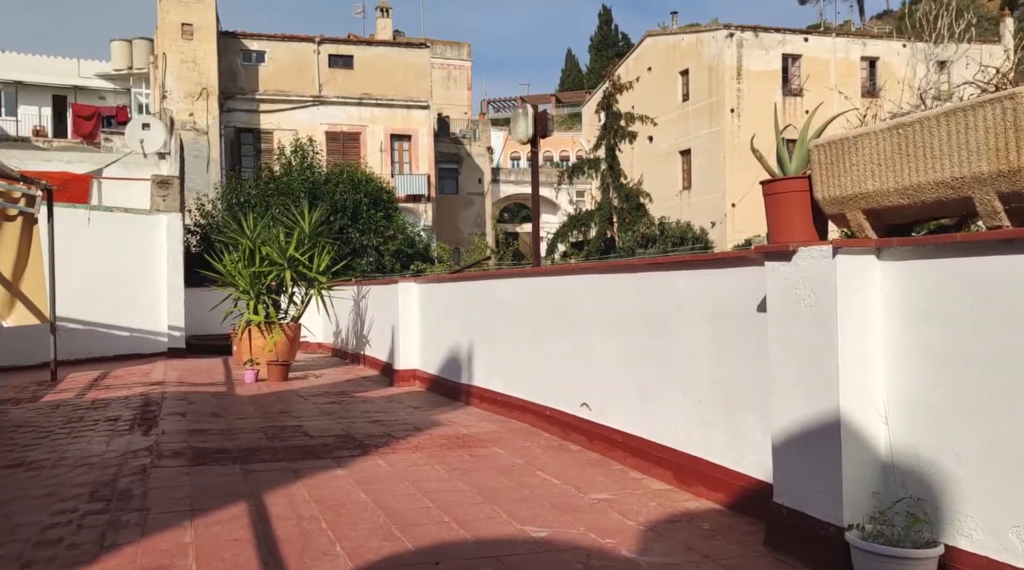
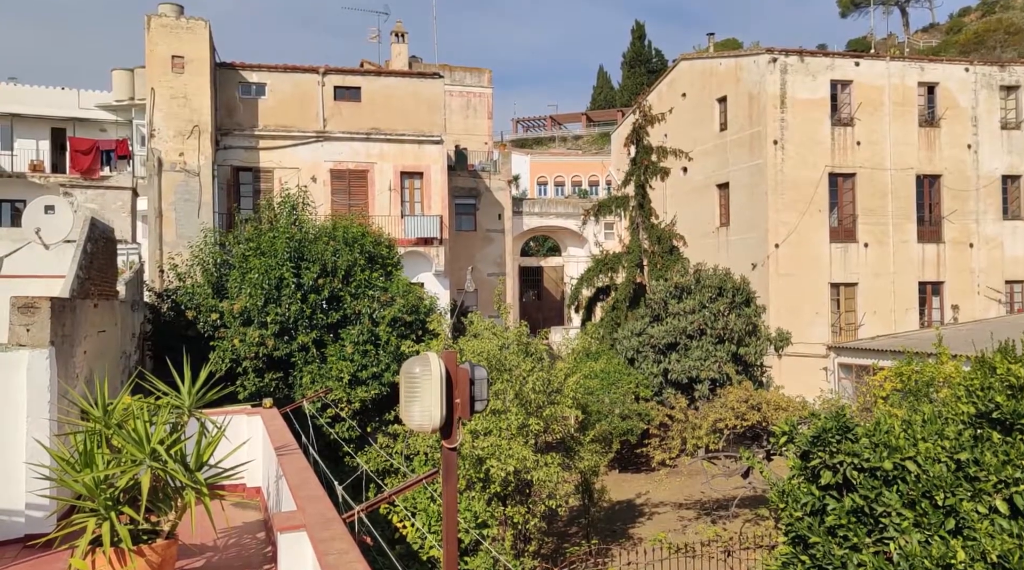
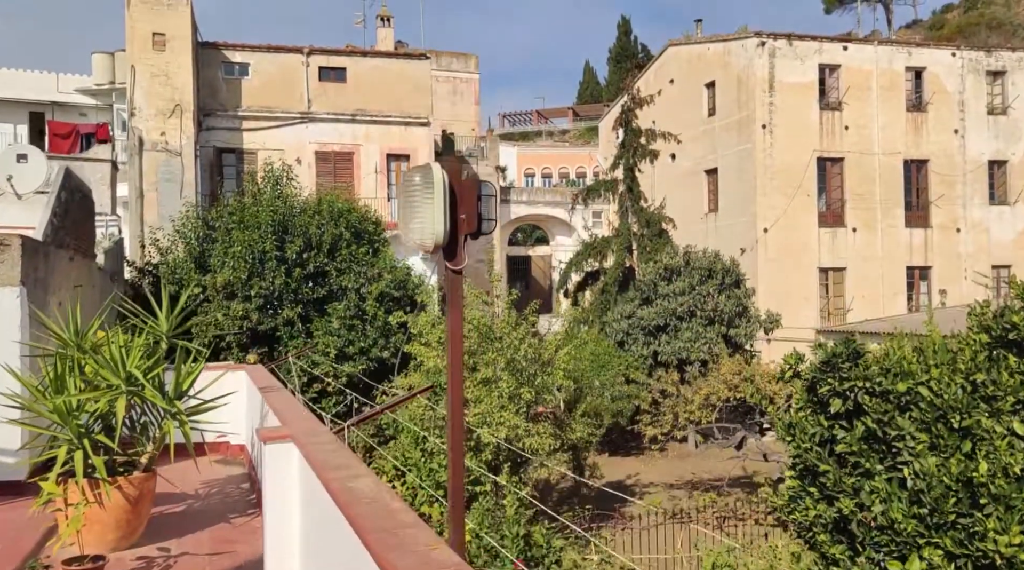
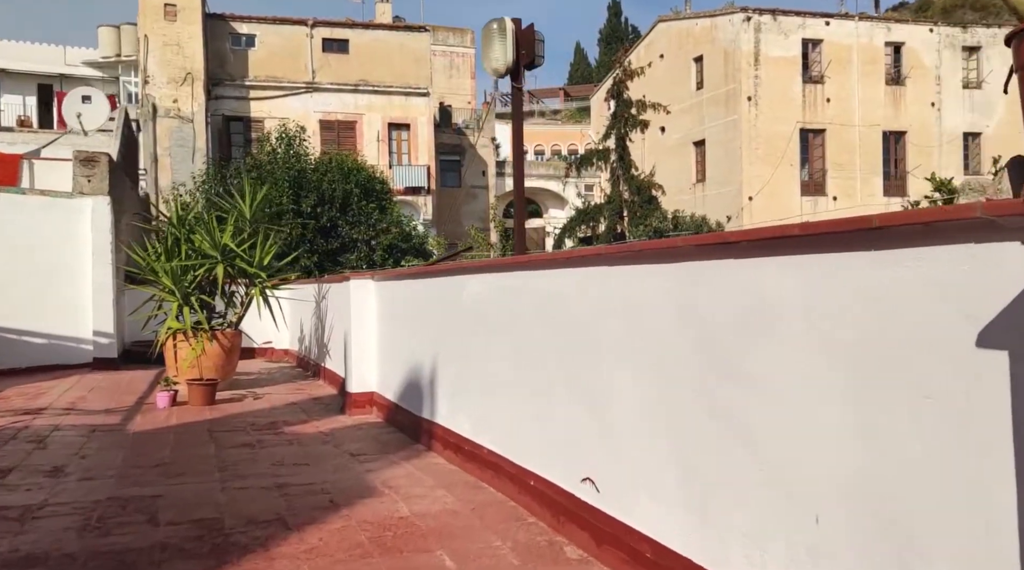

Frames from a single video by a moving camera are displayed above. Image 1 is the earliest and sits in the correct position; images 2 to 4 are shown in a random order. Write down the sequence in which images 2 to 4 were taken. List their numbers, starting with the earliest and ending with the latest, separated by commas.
4, 3, 2
